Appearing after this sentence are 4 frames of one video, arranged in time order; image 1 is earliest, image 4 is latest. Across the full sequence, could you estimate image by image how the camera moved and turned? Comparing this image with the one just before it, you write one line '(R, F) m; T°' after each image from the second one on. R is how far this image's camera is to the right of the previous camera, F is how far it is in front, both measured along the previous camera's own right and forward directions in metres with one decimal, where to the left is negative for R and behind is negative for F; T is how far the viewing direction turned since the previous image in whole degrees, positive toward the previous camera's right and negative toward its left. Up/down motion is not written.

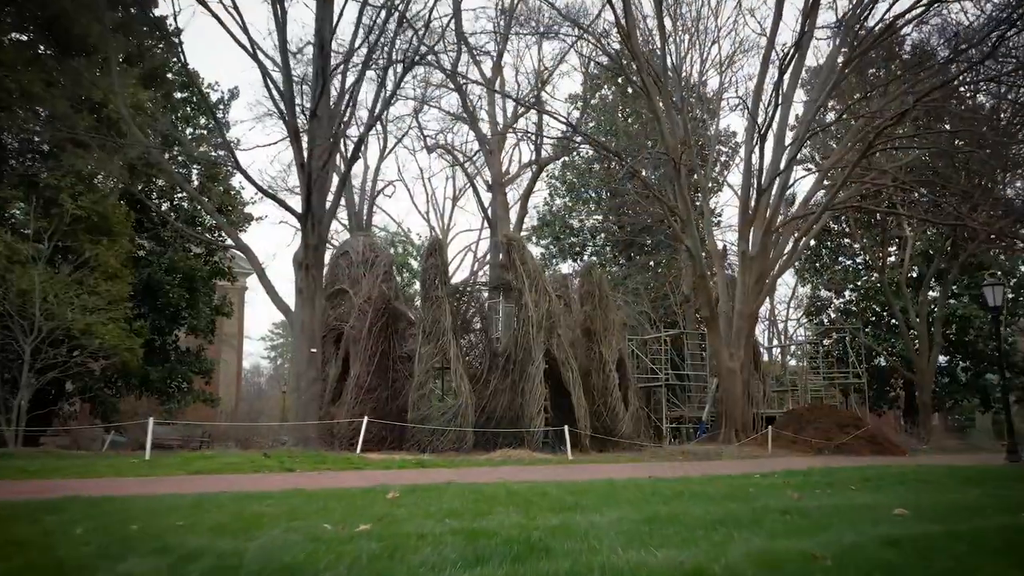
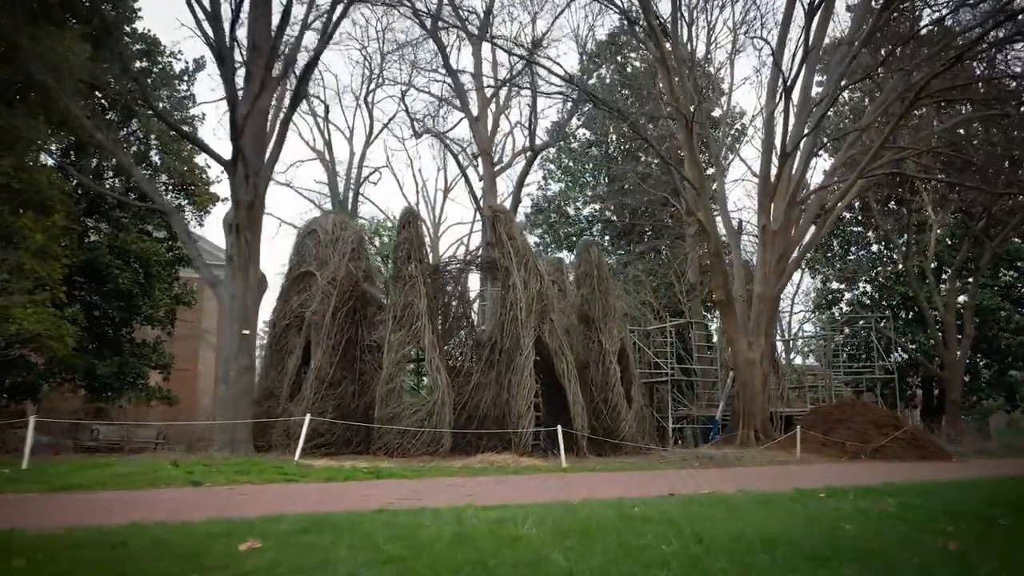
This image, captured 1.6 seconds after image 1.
(+0.2, +2.7) m; 0°
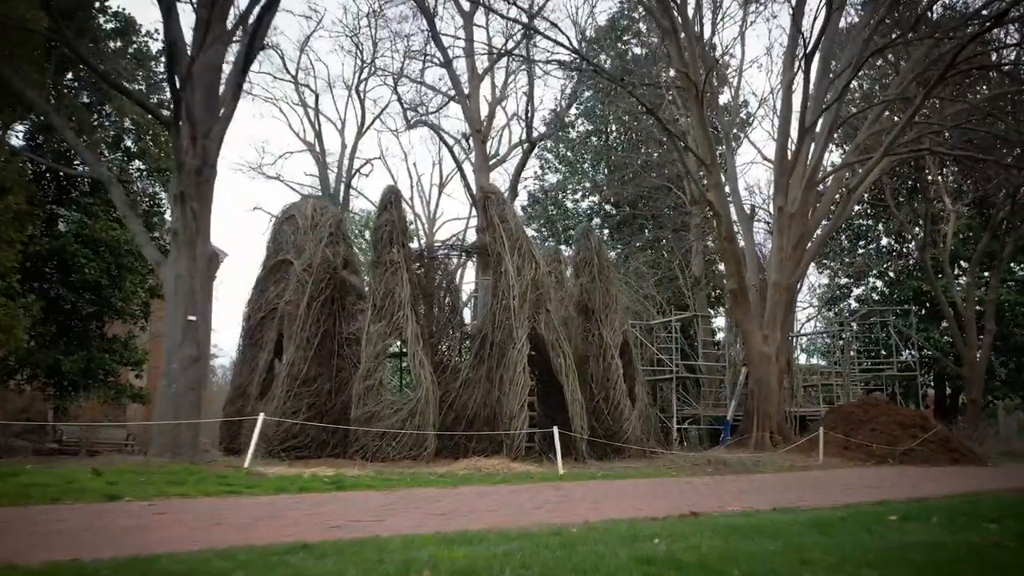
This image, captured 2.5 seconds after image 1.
(+0.1, +1.6) m; 0°
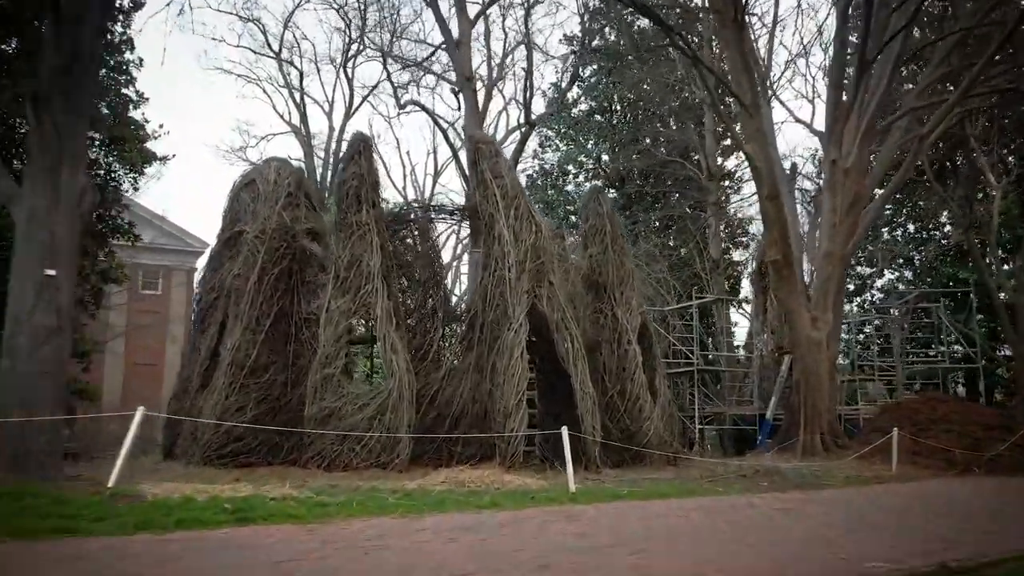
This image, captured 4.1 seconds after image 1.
(0.0, +2.9) m; 0°
